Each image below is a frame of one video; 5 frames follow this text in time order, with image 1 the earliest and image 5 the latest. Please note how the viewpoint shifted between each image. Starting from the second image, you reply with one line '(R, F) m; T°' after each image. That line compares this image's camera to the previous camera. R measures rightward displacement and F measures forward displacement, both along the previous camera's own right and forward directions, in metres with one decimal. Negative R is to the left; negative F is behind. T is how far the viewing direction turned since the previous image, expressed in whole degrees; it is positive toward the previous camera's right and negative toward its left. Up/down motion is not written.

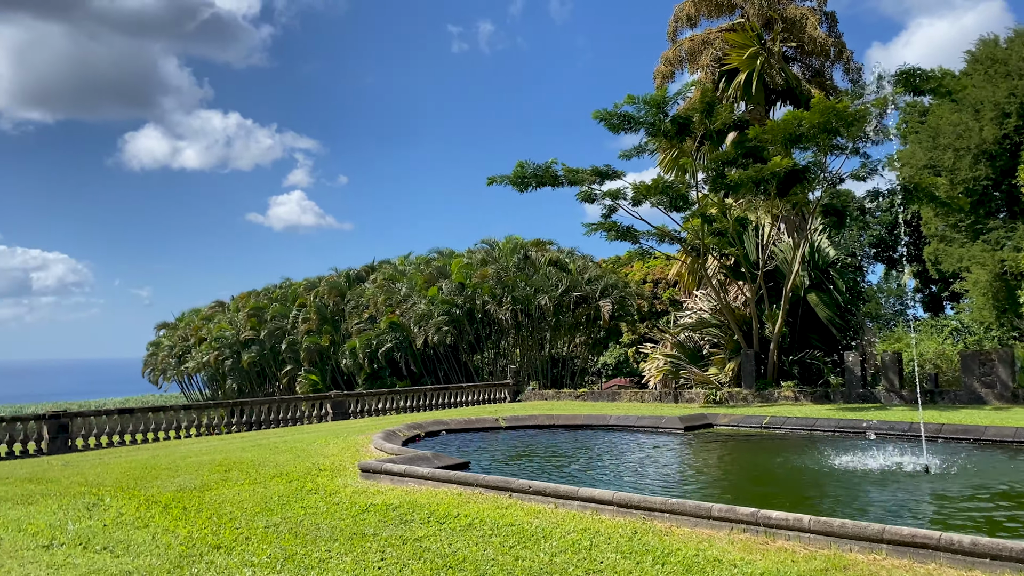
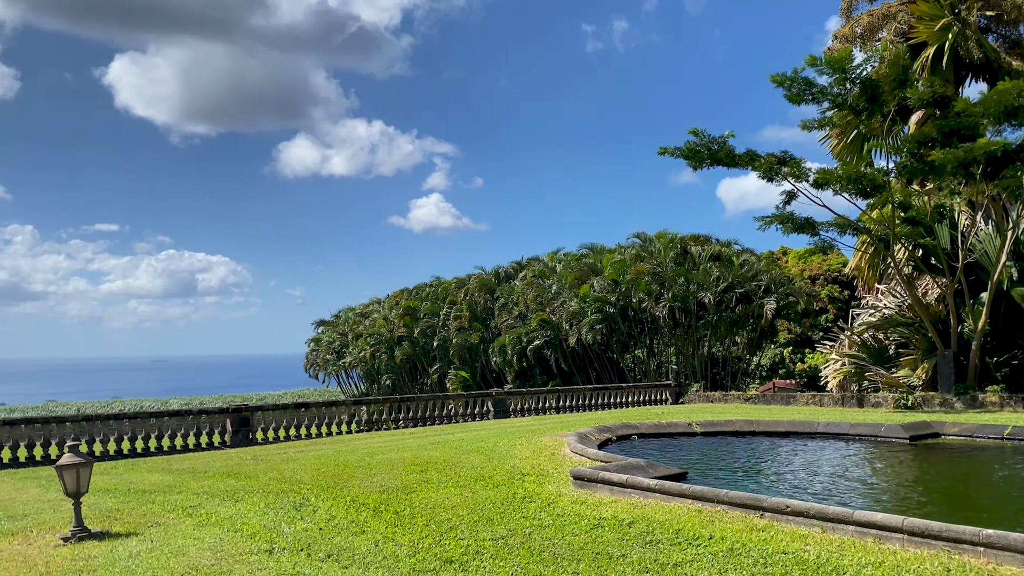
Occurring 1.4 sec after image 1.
(-0.7, +0.6) m; -9°
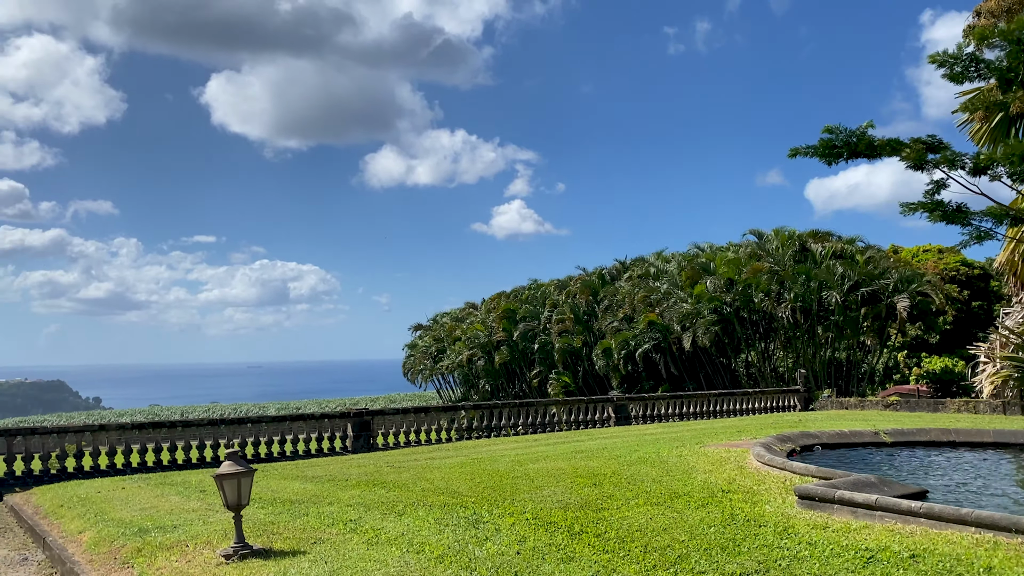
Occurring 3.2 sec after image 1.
(-0.8, +0.8) m; -6°
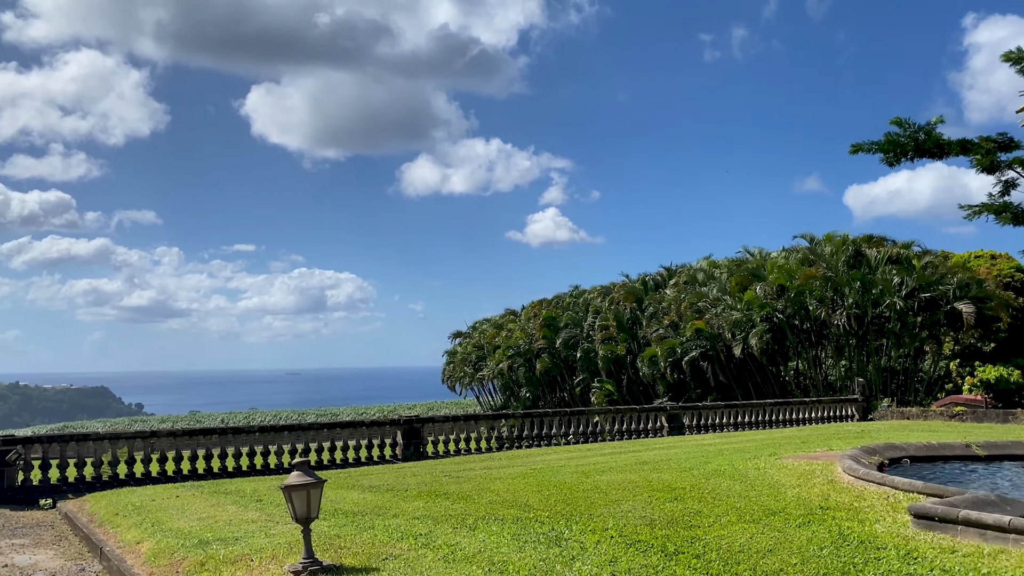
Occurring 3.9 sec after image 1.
(-0.3, +0.4) m; -2°
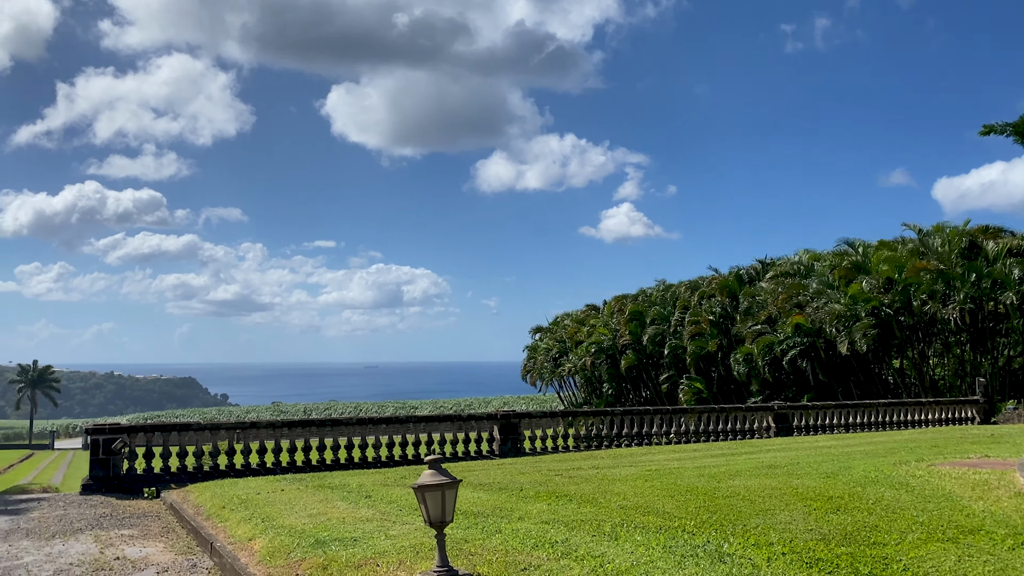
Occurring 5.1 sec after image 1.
(-0.5, +0.5) m; -5°
